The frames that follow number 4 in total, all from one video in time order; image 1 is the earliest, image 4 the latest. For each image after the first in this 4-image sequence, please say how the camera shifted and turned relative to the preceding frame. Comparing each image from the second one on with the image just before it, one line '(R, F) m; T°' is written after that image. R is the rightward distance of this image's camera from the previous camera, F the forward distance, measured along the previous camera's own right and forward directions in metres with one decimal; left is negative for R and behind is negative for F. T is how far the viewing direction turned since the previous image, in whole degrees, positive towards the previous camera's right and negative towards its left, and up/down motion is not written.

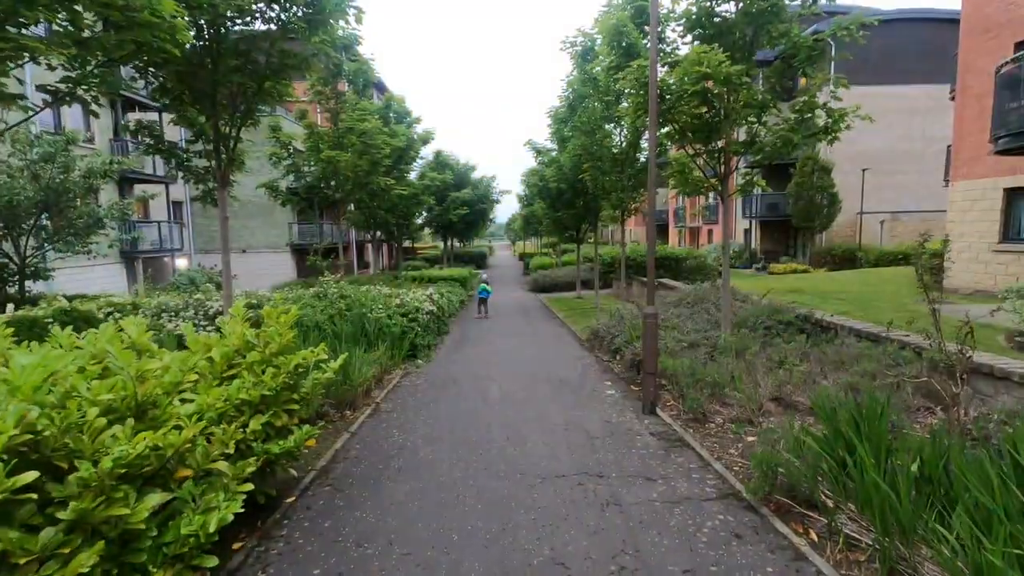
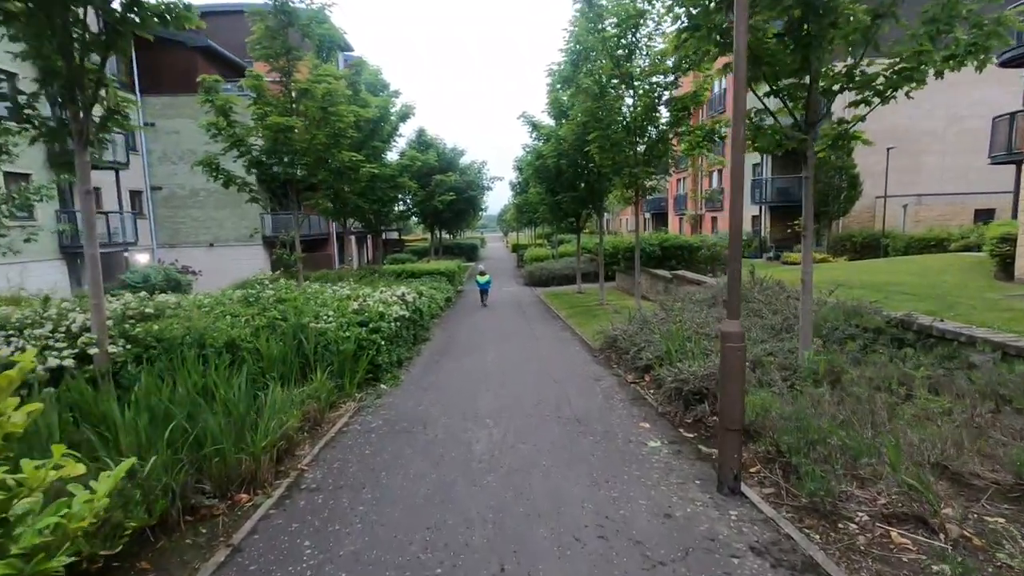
(0.0, +2.3) m; +1°
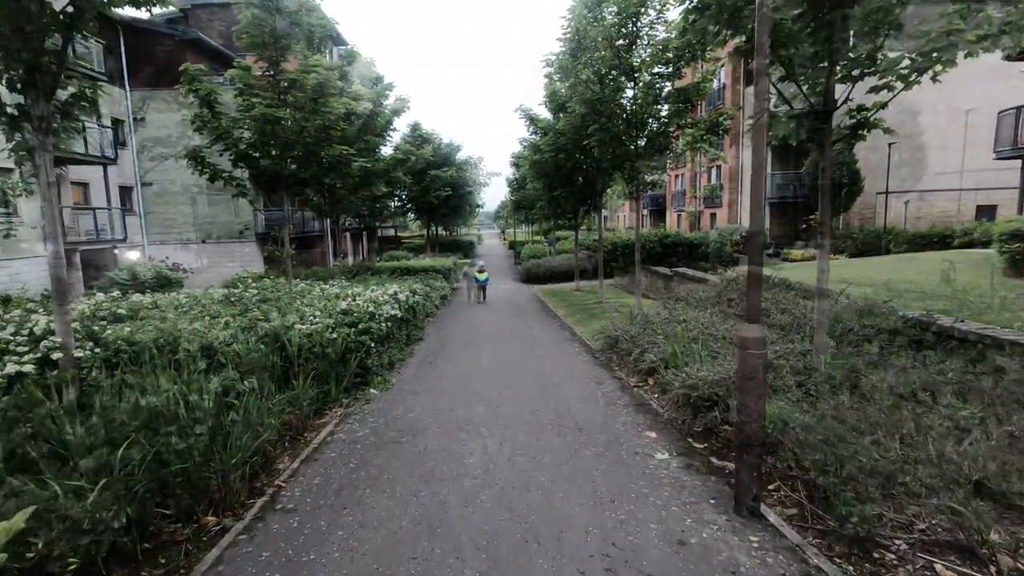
(0.0, +0.4) m; 0°
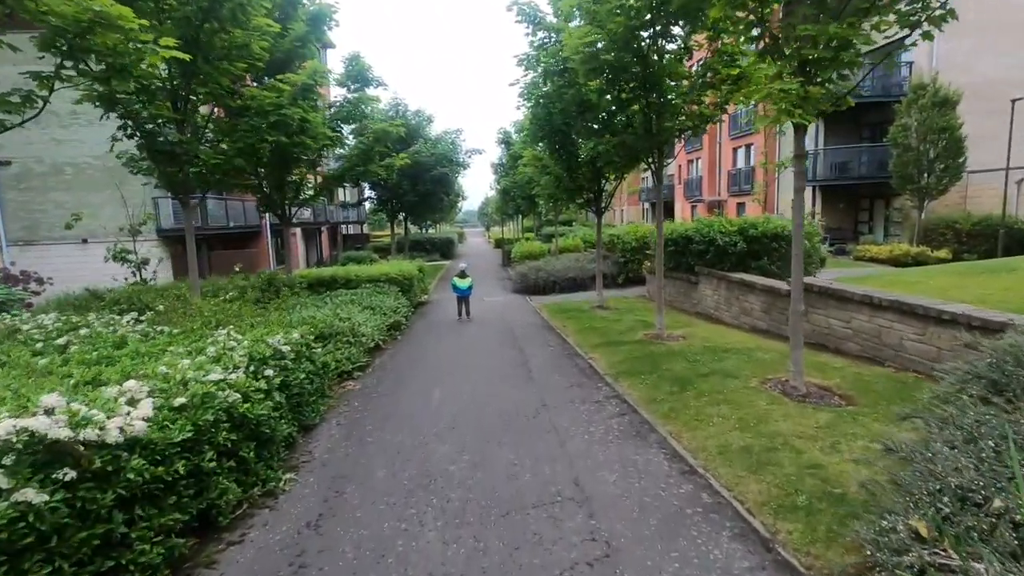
(-0.1, +2.2) m; +1°
